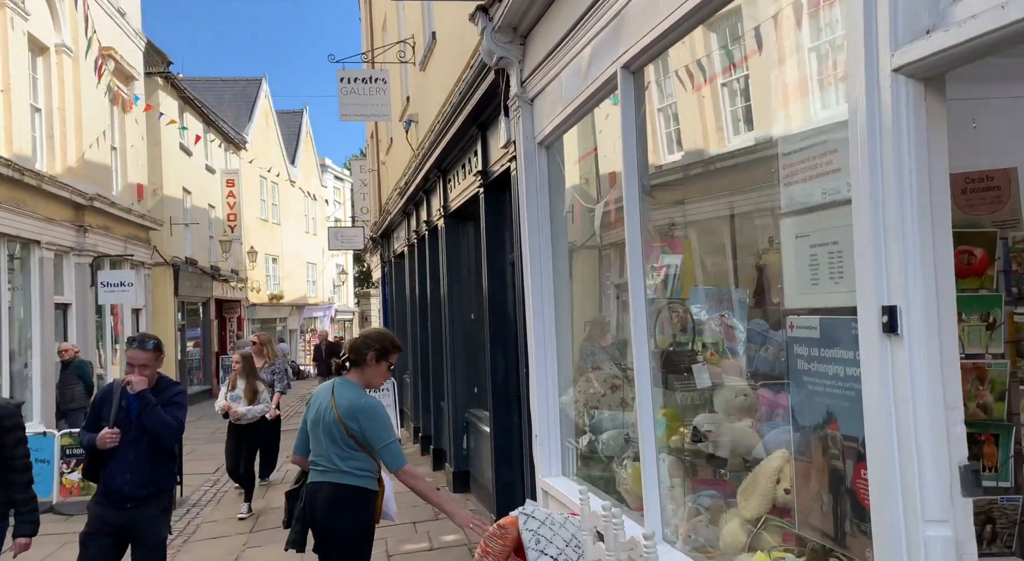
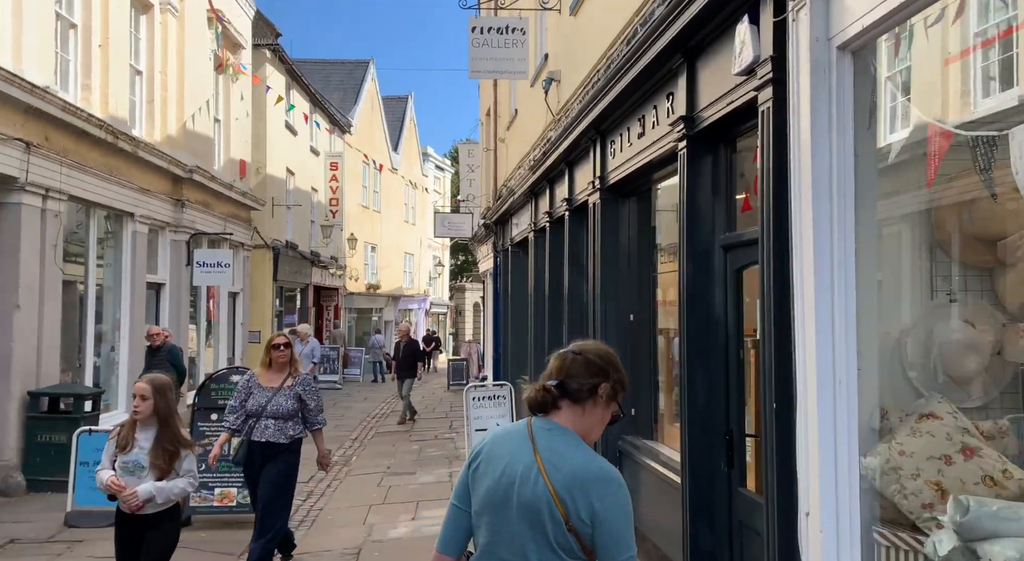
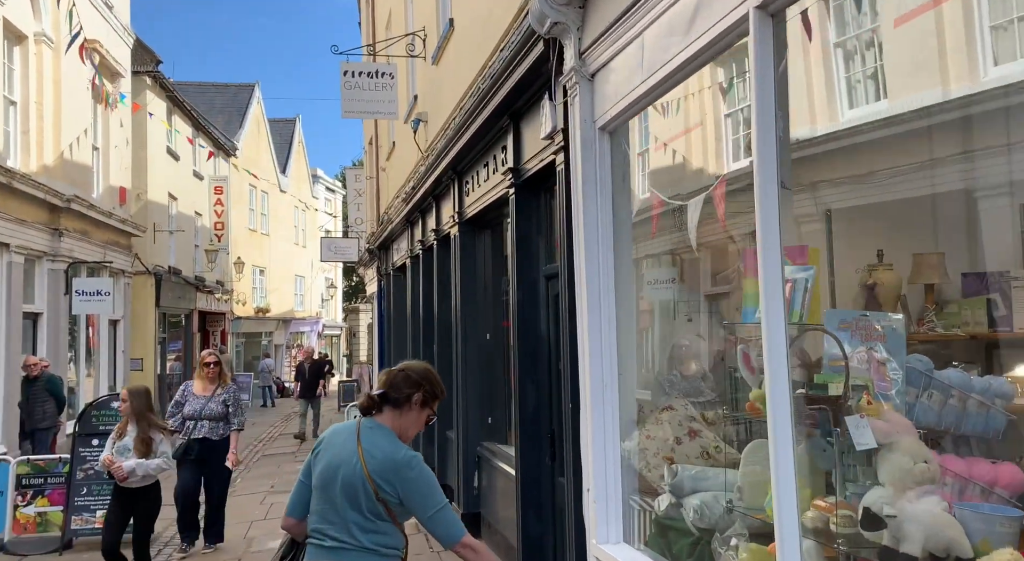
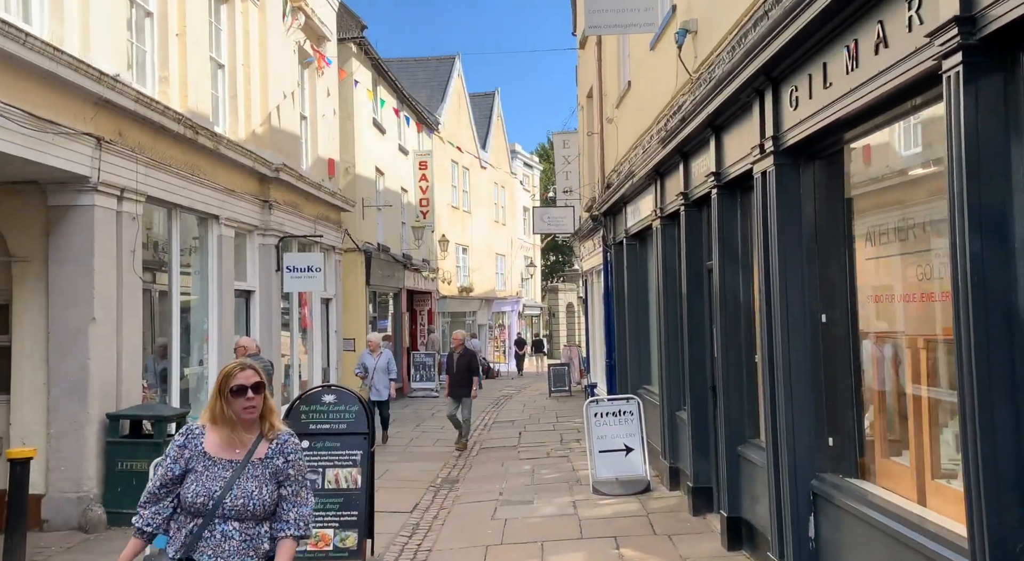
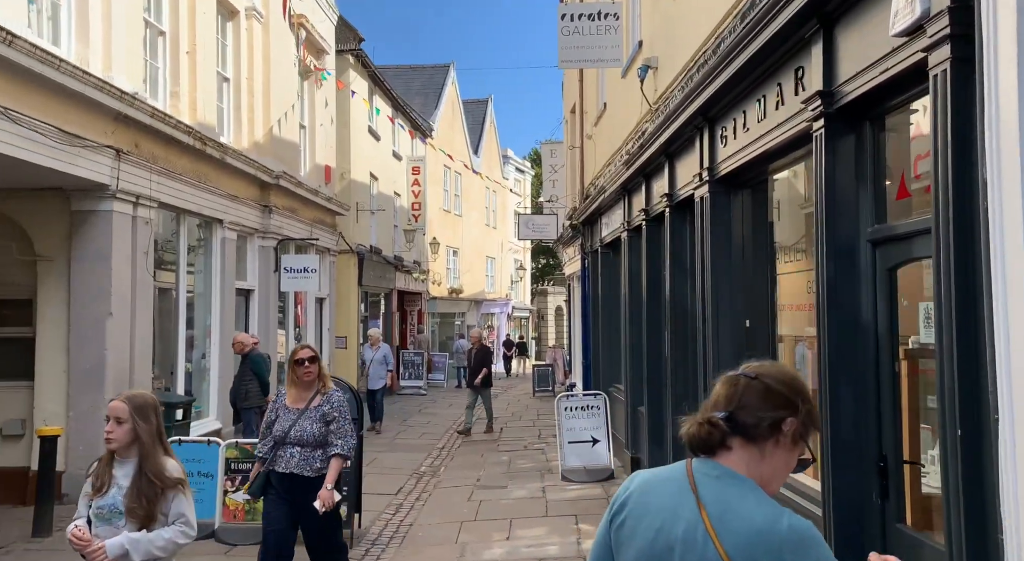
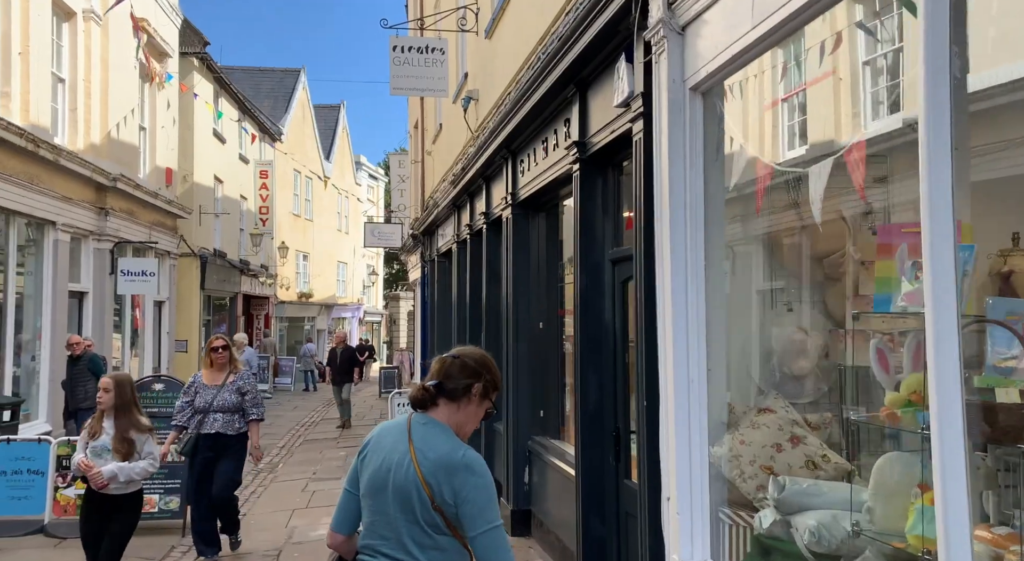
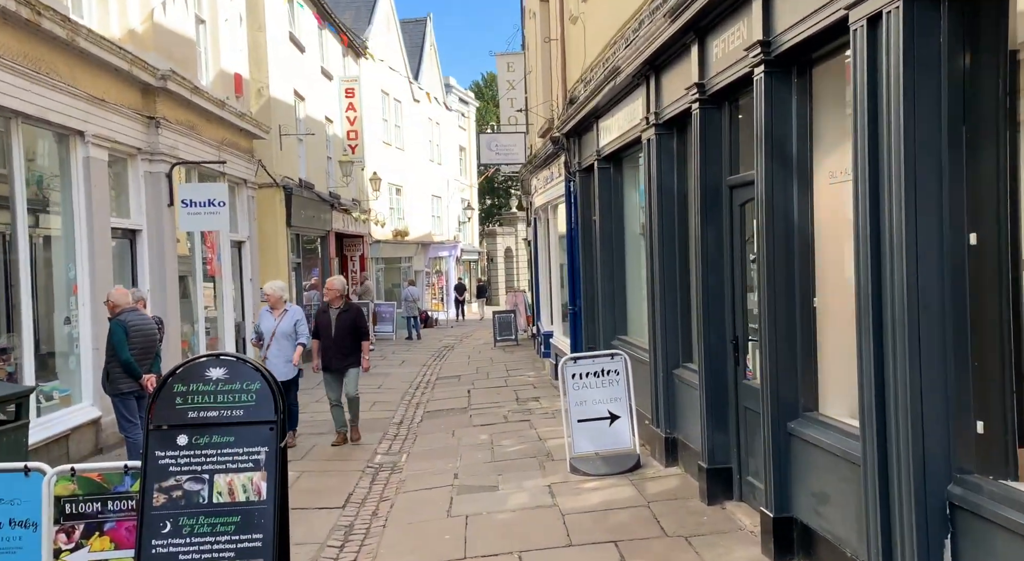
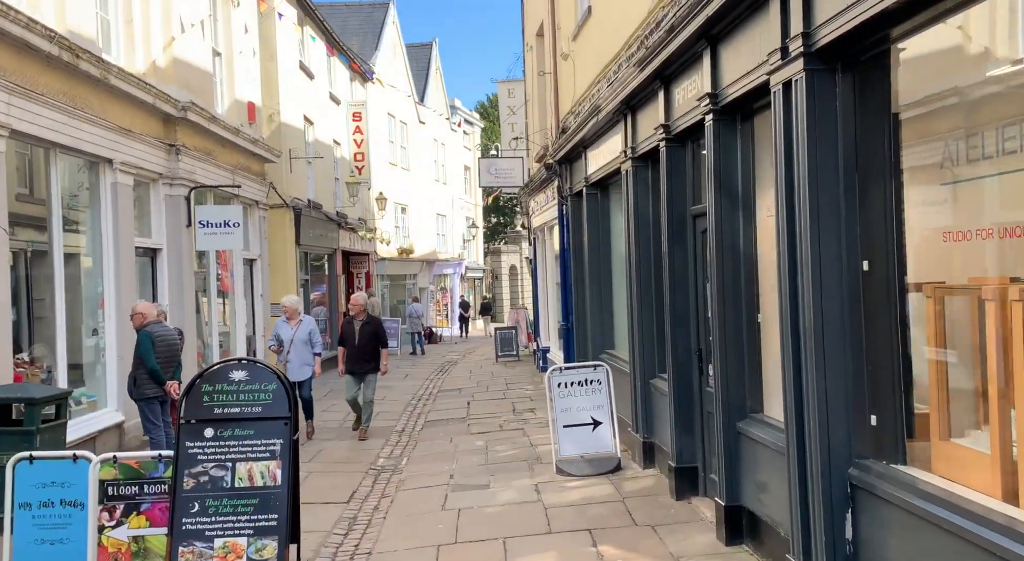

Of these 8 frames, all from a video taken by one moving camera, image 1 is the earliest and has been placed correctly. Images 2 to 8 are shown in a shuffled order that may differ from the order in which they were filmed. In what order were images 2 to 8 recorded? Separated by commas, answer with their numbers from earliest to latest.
3, 6, 2, 5, 4, 8, 7
